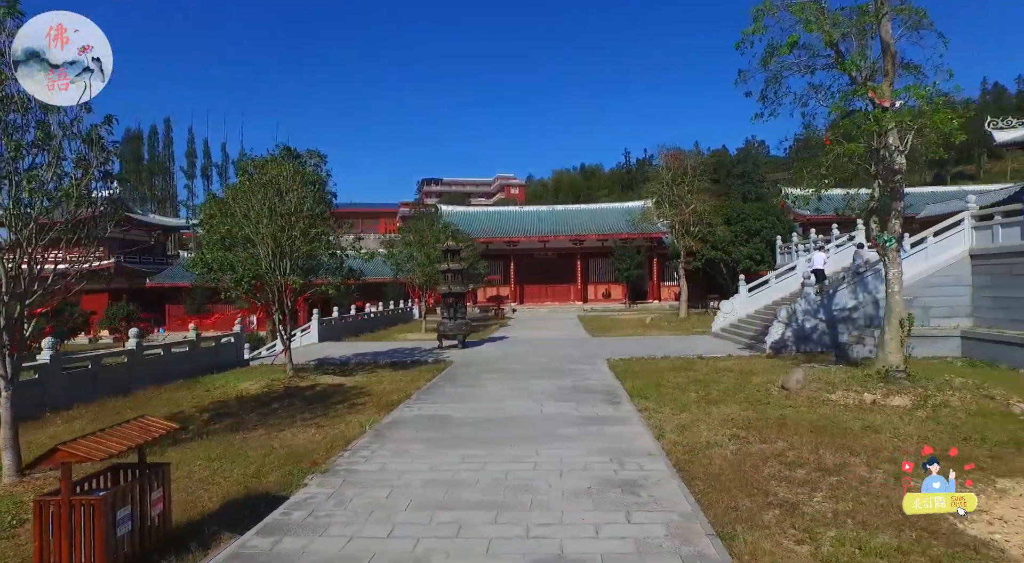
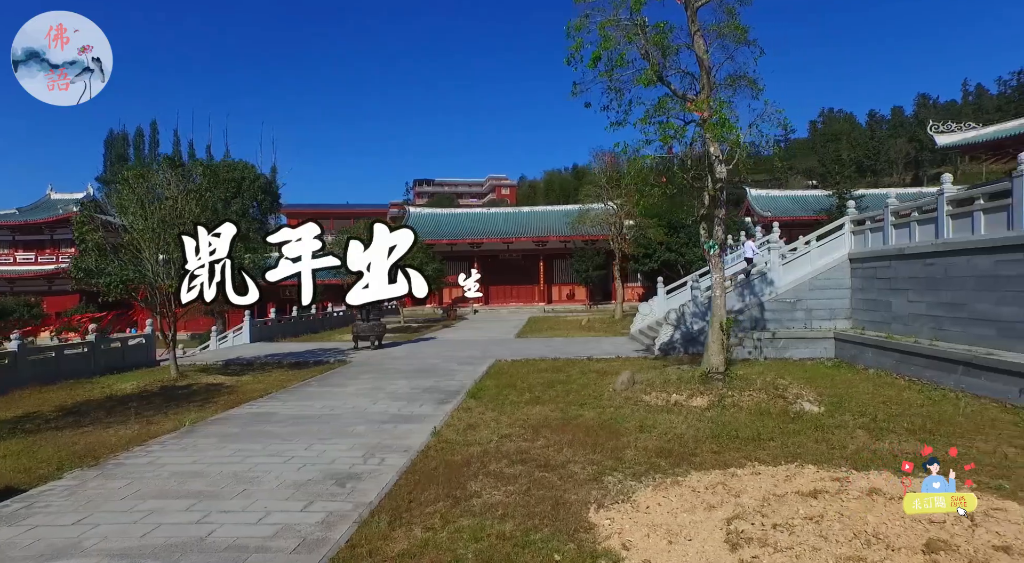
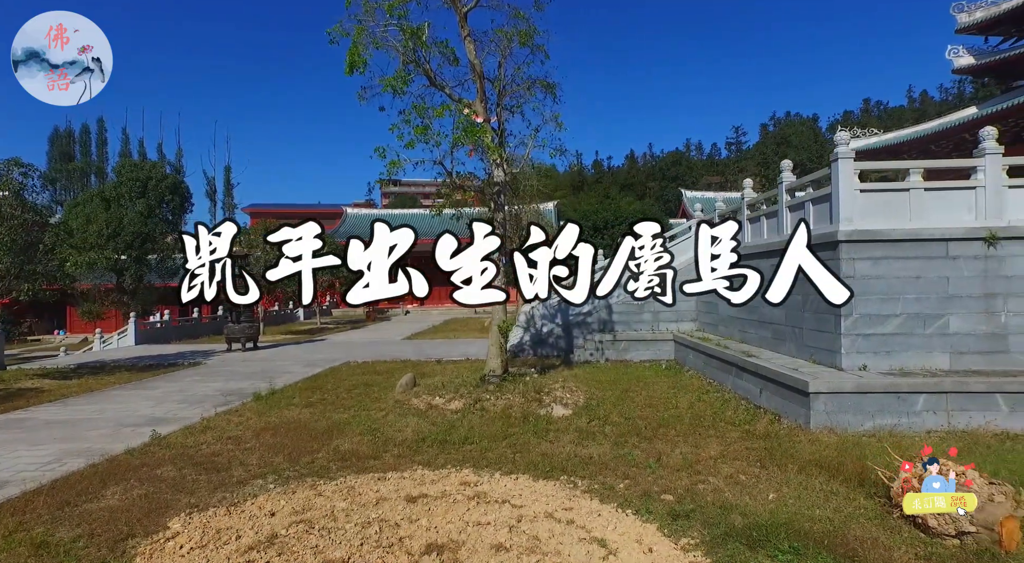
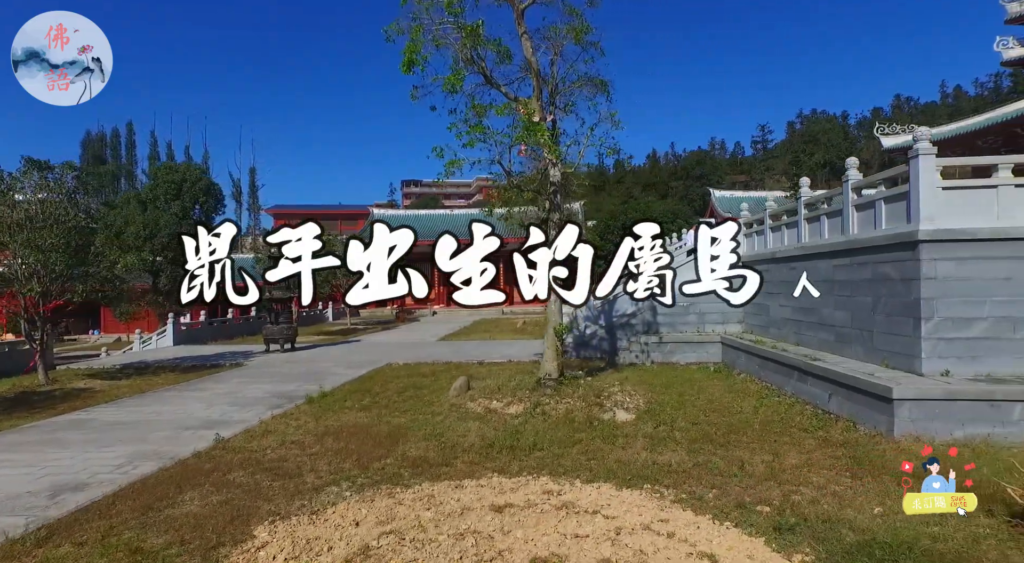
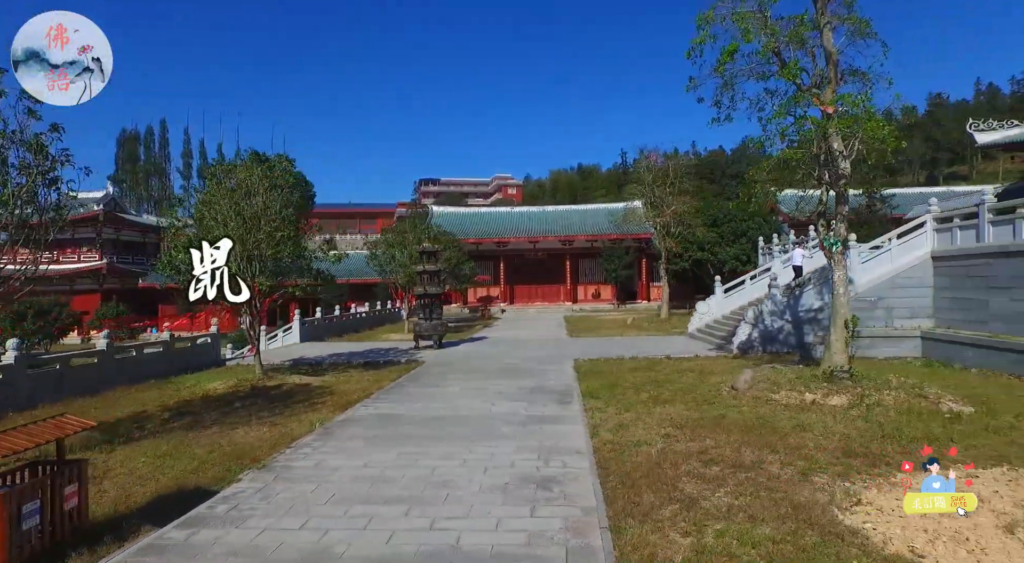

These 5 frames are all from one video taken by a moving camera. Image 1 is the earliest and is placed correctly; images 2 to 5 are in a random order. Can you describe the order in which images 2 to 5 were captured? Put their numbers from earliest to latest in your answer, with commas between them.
5, 2, 4, 3
